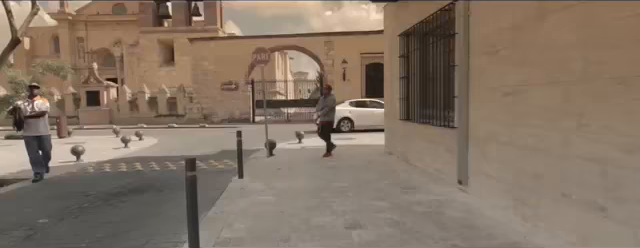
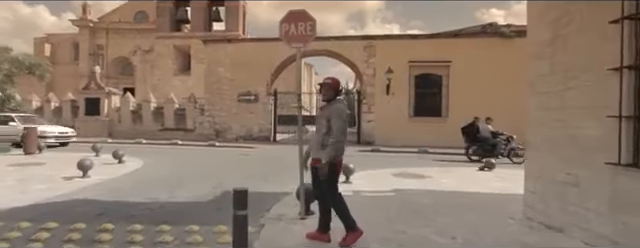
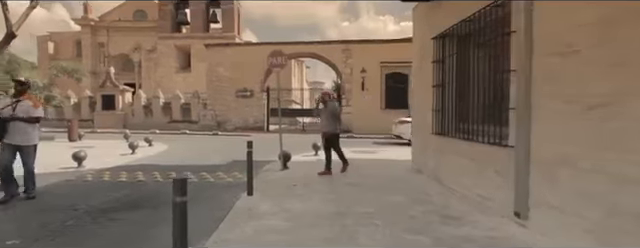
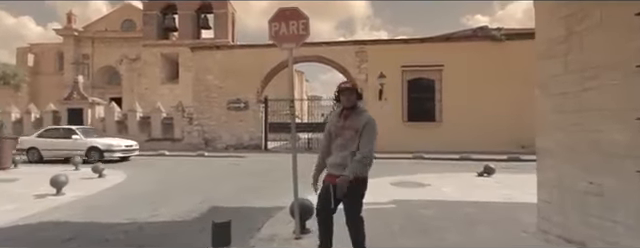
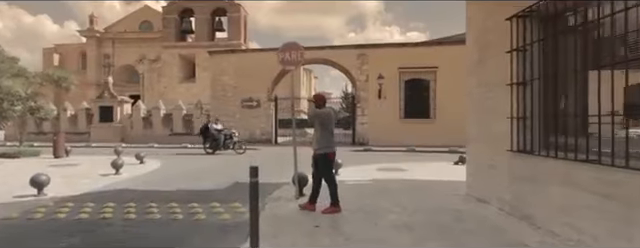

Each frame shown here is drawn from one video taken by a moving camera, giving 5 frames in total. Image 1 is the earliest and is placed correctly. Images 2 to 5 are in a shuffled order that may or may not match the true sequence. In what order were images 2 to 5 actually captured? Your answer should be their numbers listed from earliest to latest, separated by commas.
3, 5, 2, 4
